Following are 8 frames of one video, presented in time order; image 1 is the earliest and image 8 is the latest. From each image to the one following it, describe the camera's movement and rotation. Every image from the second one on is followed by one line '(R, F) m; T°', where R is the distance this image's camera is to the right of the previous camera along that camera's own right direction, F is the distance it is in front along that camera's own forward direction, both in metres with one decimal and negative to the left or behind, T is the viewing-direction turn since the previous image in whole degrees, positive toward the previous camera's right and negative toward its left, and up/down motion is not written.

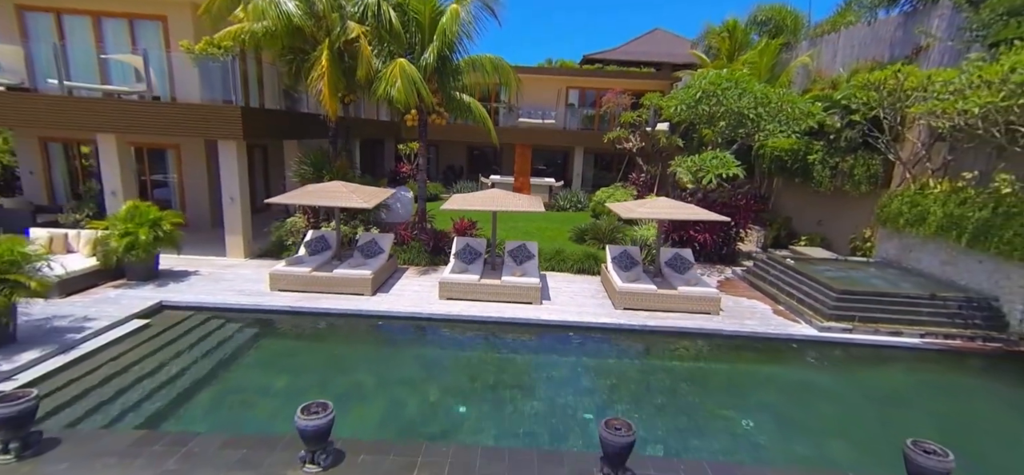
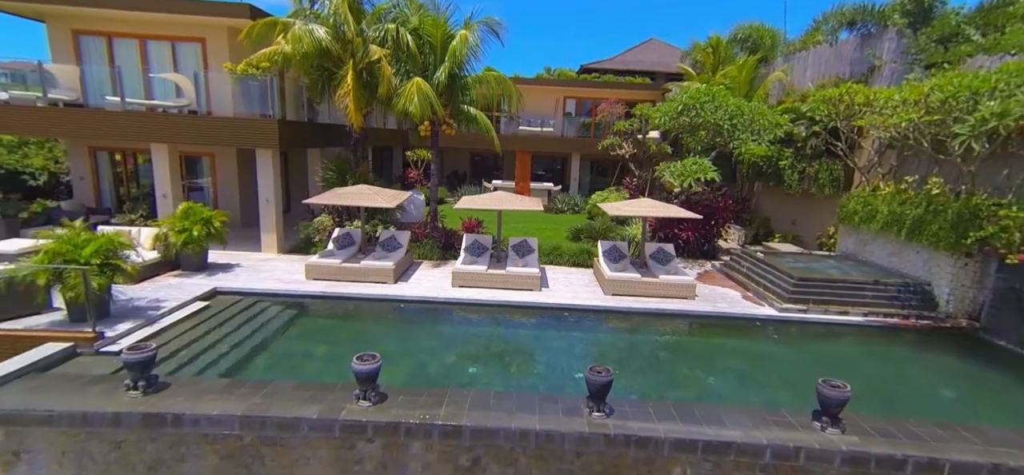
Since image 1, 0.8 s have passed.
(-0.1, -1.2) m; 0°
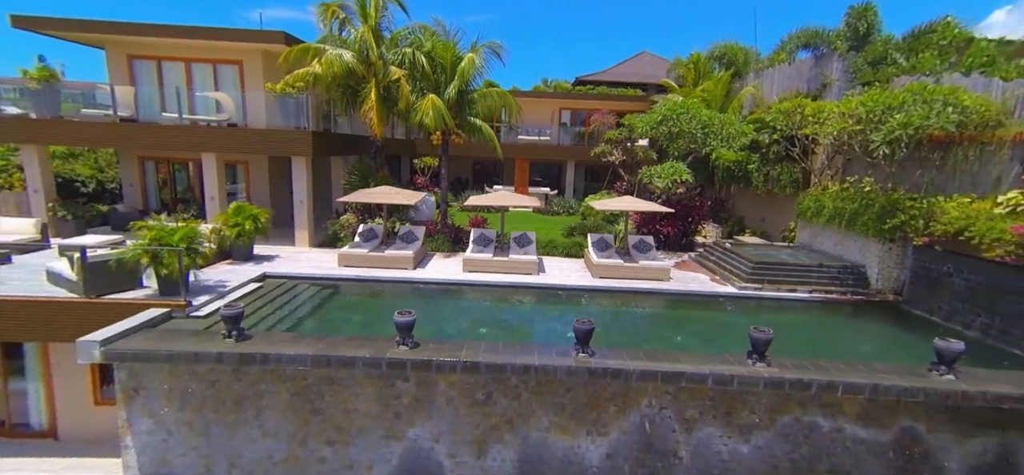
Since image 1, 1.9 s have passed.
(-0.1, -1.6) m; 0°
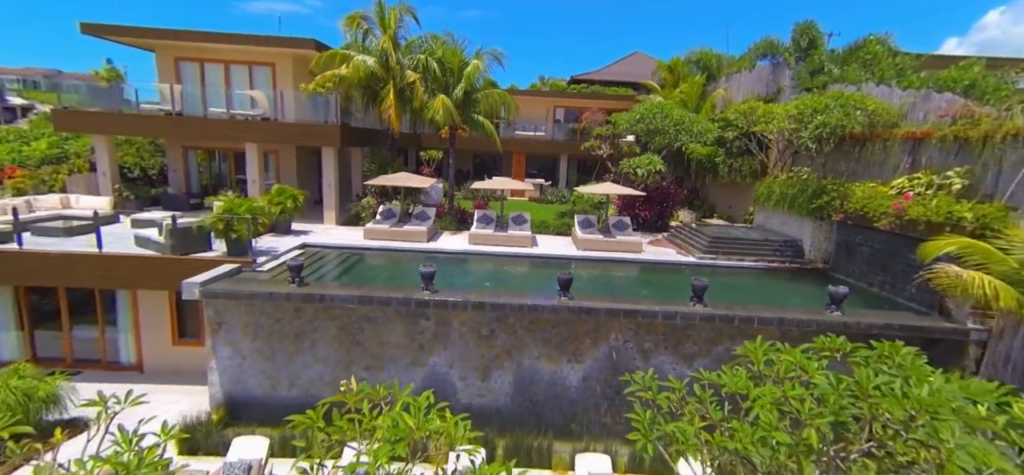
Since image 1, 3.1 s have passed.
(0.0, -2.0) m; 0°
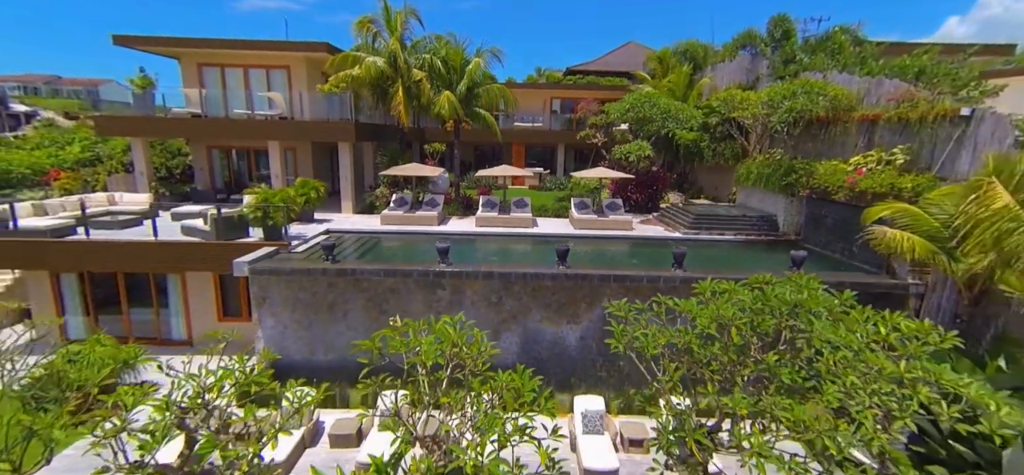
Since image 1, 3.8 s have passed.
(-0.1, -1.3) m; 0°
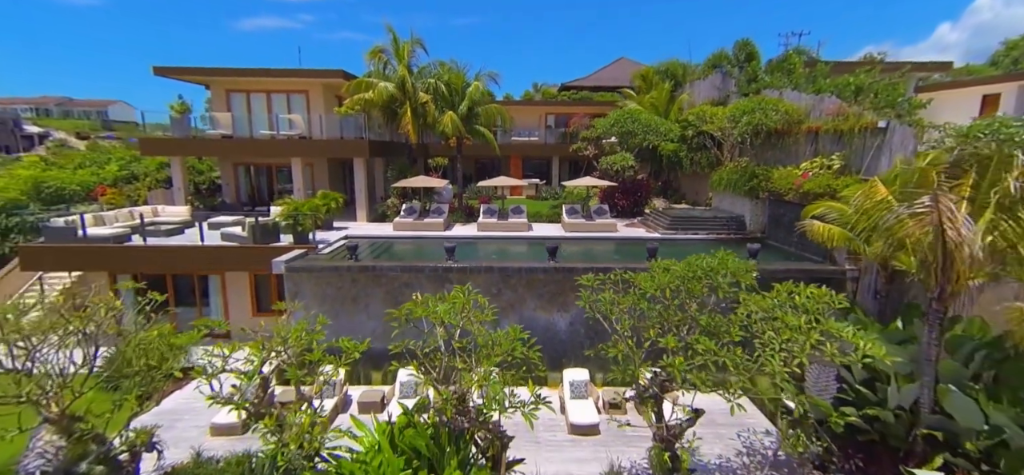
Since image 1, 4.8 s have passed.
(+0.1, -1.6) m; 0°
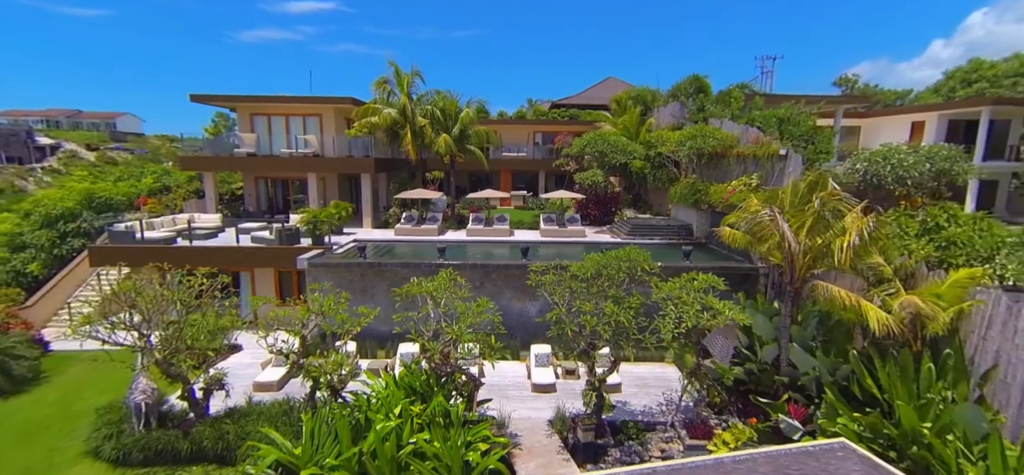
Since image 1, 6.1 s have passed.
(+0.6, -2.6) m; 0°
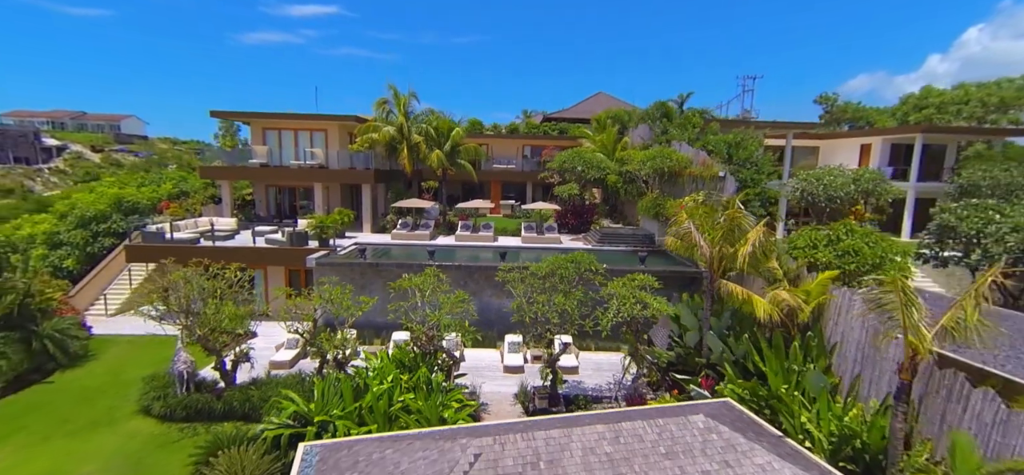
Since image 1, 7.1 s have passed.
(+0.6, -2.2) m; 0°
